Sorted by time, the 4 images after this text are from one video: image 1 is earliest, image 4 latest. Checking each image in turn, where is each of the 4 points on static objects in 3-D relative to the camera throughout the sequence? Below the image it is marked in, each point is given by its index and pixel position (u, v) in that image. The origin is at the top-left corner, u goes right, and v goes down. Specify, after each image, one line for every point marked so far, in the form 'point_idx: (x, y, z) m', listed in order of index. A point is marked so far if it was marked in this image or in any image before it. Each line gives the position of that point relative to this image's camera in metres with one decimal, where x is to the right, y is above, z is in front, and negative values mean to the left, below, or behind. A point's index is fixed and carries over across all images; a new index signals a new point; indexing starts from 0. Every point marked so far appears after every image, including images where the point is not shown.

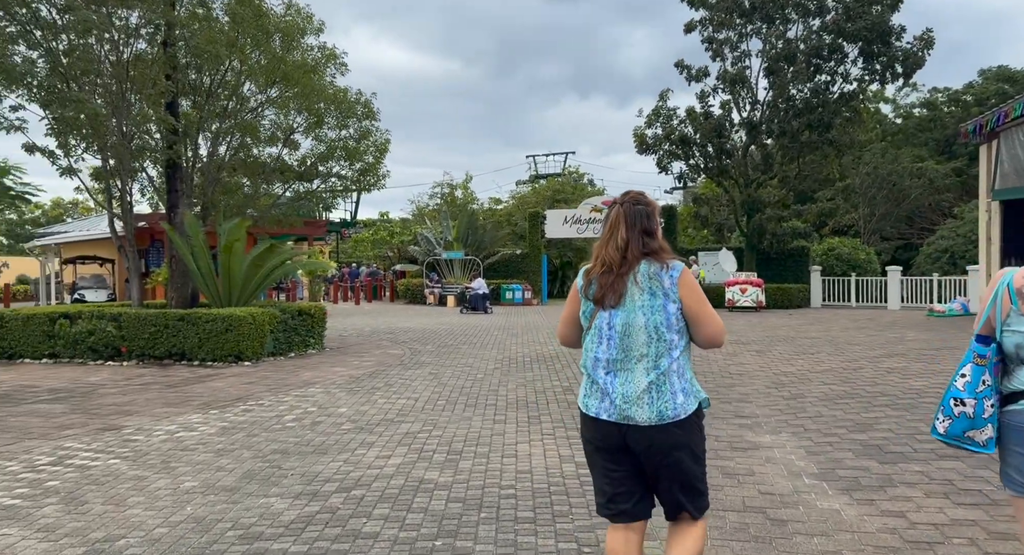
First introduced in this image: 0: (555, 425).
0: (+0.4, -1.4, +6.7) m
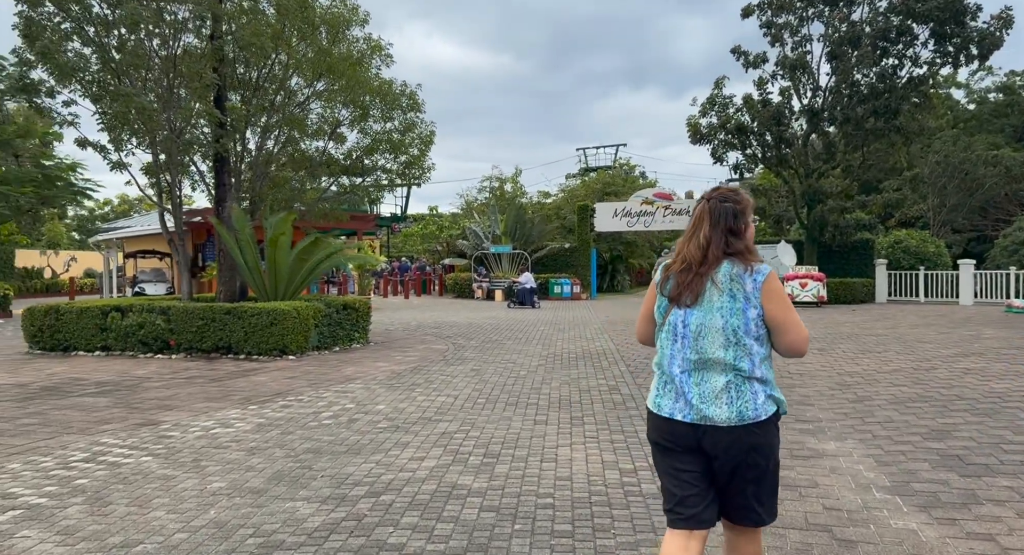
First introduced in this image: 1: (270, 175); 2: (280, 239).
0: (+0.8, -1.4, +6.4) m
1: (-4.6, +2.0, +13.2) m
2: (-3.8, +0.6, +11.5) m
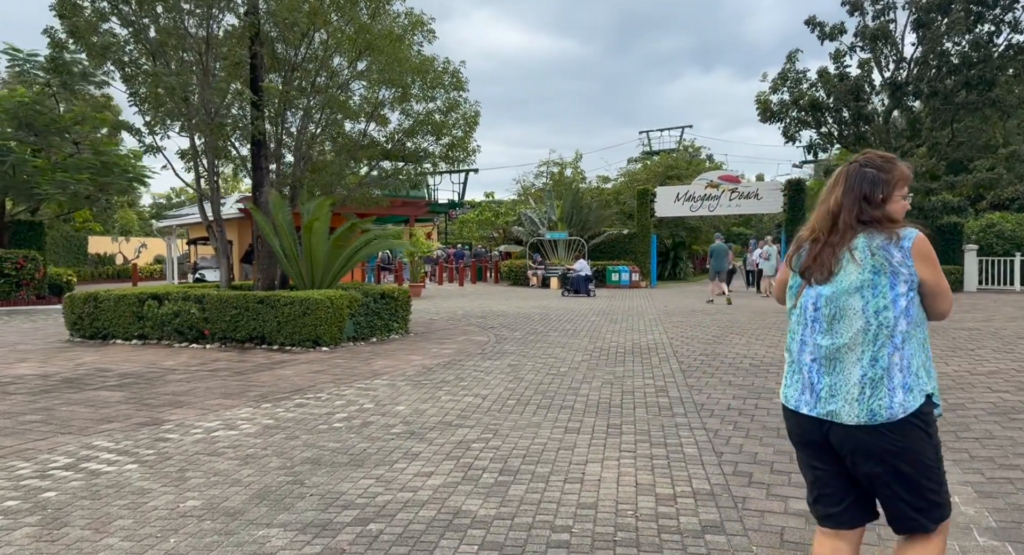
0: (+1.0, -1.3, +5.6) m
1: (-3.7, +2.2, +12.8) m
2: (-3.1, +0.8, +11.1) m
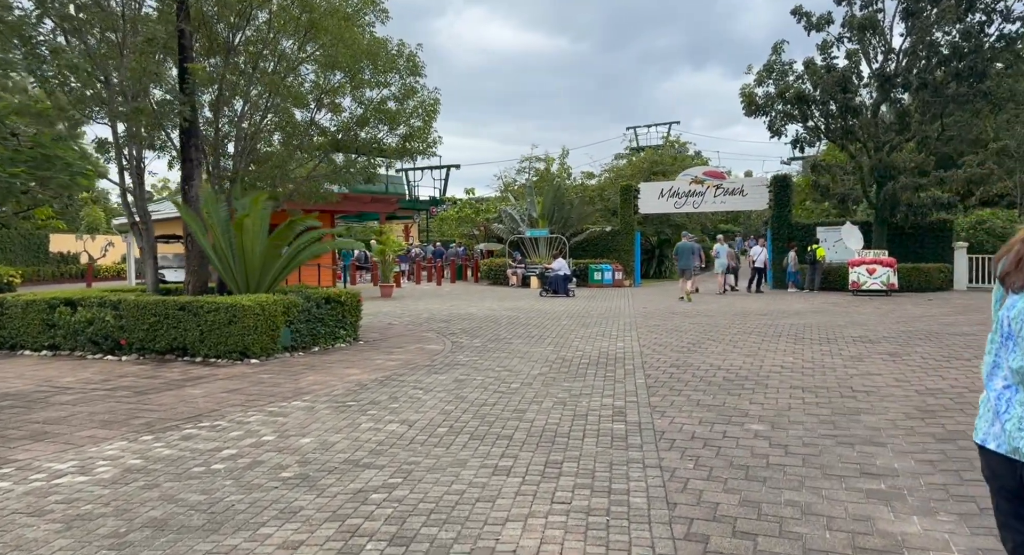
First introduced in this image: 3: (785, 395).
0: (+0.4, -1.4, +4.6) m
1: (-4.4, +2.1, +11.8) m
2: (-3.8, +0.8, +10.0) m
3: (+2.8, -1.2, +7.3) m
